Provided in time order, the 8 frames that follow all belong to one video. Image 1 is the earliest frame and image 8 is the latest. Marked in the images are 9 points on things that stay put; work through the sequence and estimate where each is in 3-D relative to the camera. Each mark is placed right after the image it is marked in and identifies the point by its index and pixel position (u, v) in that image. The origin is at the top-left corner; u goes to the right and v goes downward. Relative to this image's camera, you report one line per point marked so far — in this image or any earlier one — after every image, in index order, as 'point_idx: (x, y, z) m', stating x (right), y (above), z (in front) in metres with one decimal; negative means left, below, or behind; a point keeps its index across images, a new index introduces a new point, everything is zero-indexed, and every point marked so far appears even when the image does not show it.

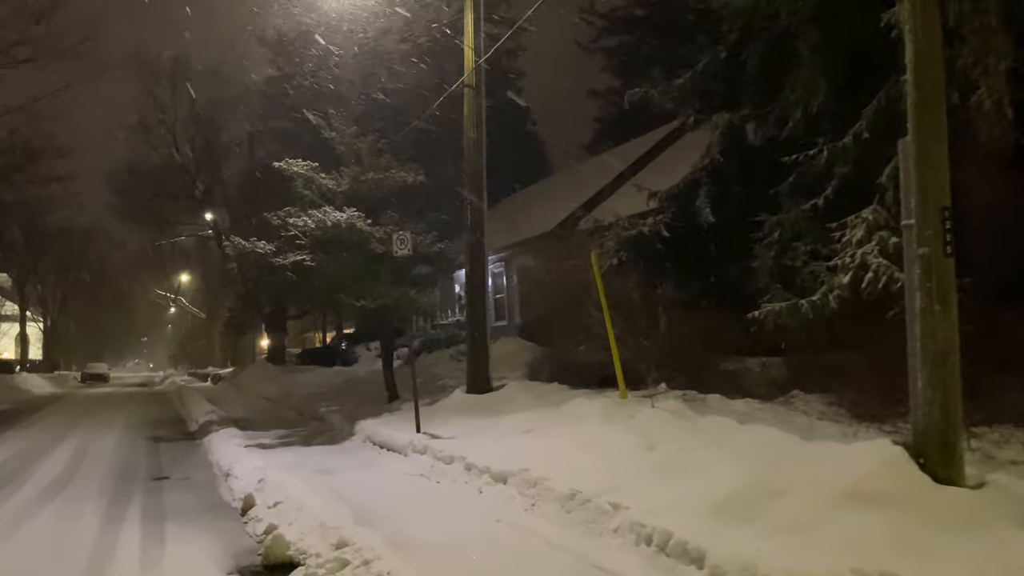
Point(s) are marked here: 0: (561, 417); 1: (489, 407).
0: (+0.7, -1.6, +10.7) m
1: (-0.3, -1.9, +13.2) m
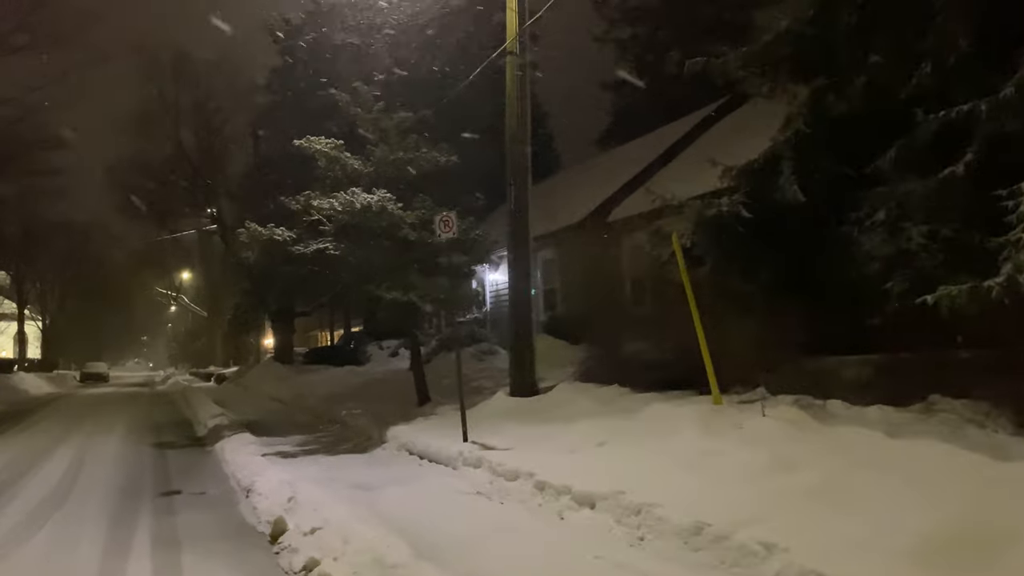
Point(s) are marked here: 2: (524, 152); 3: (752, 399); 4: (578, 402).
0: (+1.4, -1.5, +9.2) m
1: (+0.4, -1.7, +11.7) m
2: (+0.2, +2.2, +13.8) m
3: (+2.5, -1.2, +9.0) m
4: (+0.9, -1.6, +11.7) m
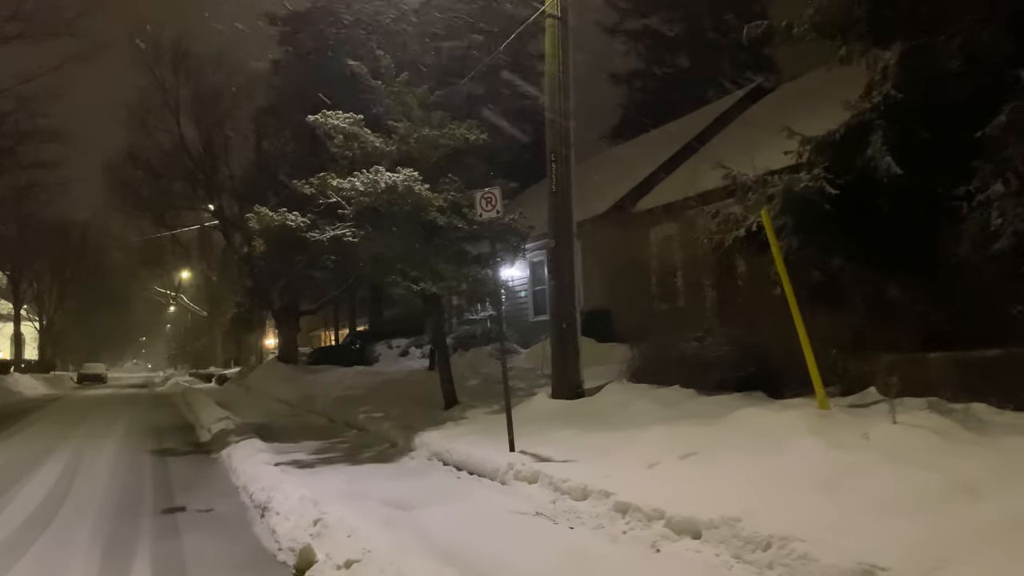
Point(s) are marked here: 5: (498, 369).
0: (+2.0, -1.3, +7.7) m
1: (+1.0, -1.6, +10.3) m
2: (+0.8, +2.3, +12.4) m
3: (+3.1, -1.0, +7.6) m
4: (+1.5, -1.4, +10.2) m
5: (-0.3, -1.8, +18.7) m
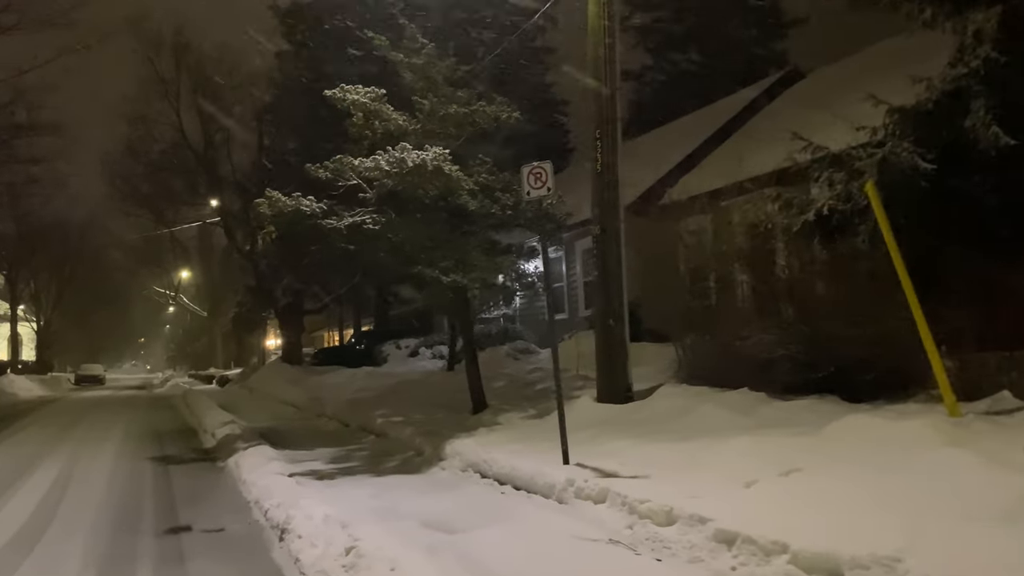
0: (+2.6, -1.2, +6.5) m
1: (+1.6, -1.5, +9.0) m
2: (+1.3, +2.5, +11.2) m
3: (+3.7, -0.9, +6.4) m
4: (+2.0, -1.3, +9.0) m
5: (+0.2, -1.7, +17.5) m
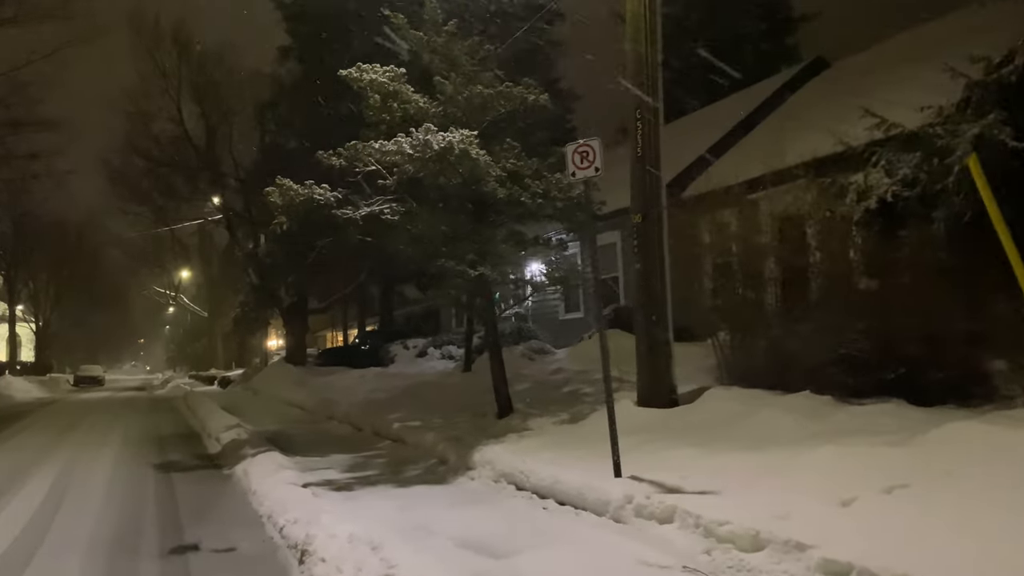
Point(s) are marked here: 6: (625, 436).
0: (+3.0, -1.1, +5.6) m
1: (+2.0, -1.4, +8.2) m
2: (+1.7, +2.5, +10.3) m
3: (+4.1, -0.8, +5.5) m
4: (+2.4, -1.3, +8.1) m
5: (+0.6, -1.6, +16.6) m
6: (+1.2, -1.6, +9.0) m
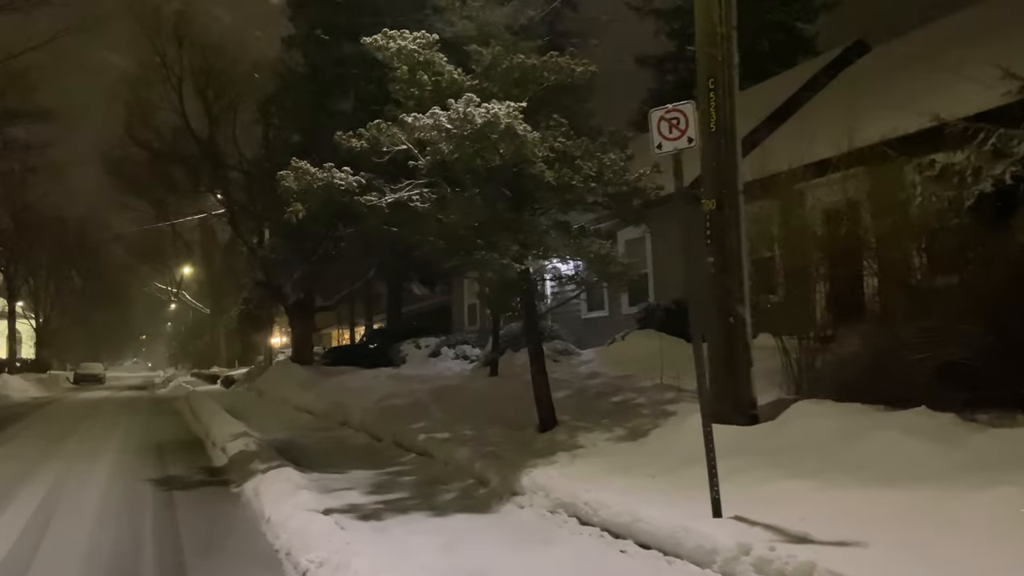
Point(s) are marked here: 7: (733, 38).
0: (+3.5, -1.1, +4.3) m
1: (+2.5, -1.4, +6.8) m
2: (+2.3, +2.6, +8.9) m
3: (+4.6, -0.8, +4.1) m
4: (+3.0, -1.2, +6.8) m
5: (+1.2, -1.5, +15.3) m
6: (+1.7, -1.5, +7.7) m
7: (+2.3, +2.6, +9.0) m
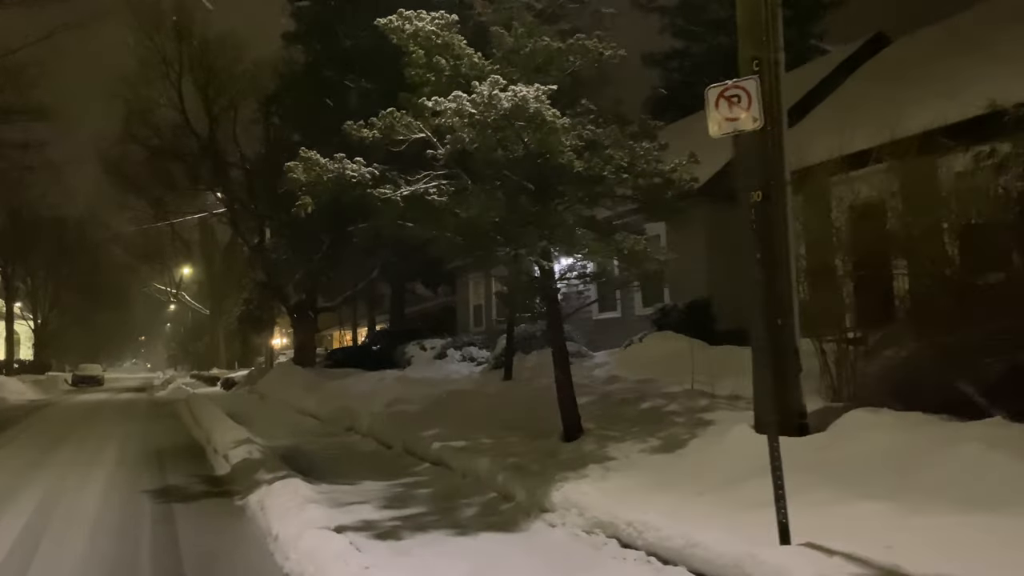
0: (+3.8, -1.1, +3.6) m
1: (+2.8, -1.4, +6.1) m
2: (+2.5, +2.6, +8.2) m
3: (+4.9, -0.8, +3.5) m
4: (+3.3, -1.2, +6.1) m
5: (+1.5, -1.5, +14.6) m
6: (+2.0, -1.5, +7.0) m
7: (+2.6, +2.6, +8.4) m
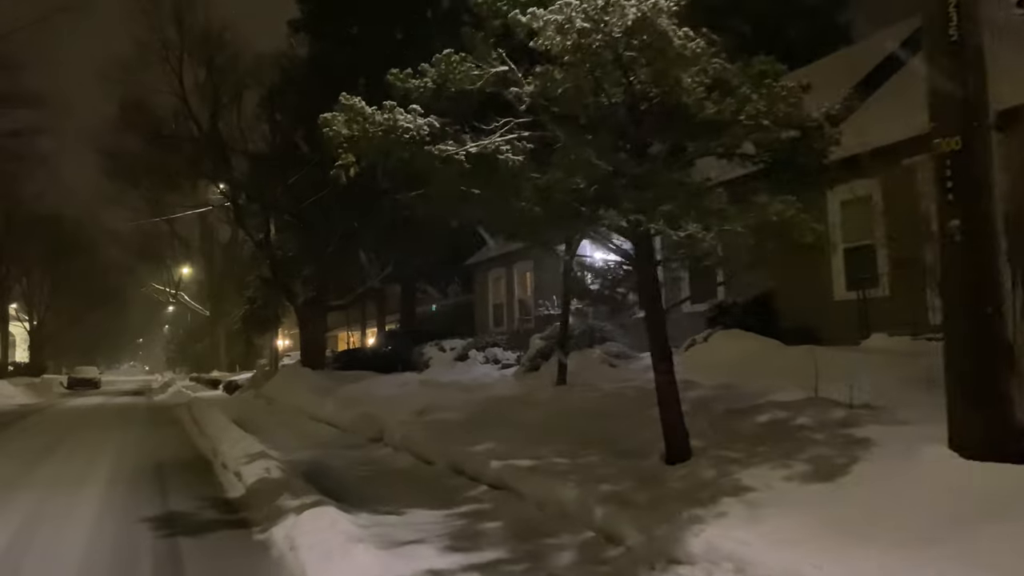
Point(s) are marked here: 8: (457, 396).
0: (+4.6, -0.9, +1.6) m
1: (+3.6, -1.2, +4.2) m
2: (+3.4, +2.7, +6.3) m
3: (+5.7, -0.6, +1.5) m
4: (+4.1, -1.1, +4.1) m
5: (+2.3, -1.4, +12.6) m
6: (+2.9, -1.4, +5.0) m
7: (+3.4, +2.8, +6.4) m
8: (-1.0, -2.0, +15.6) m
